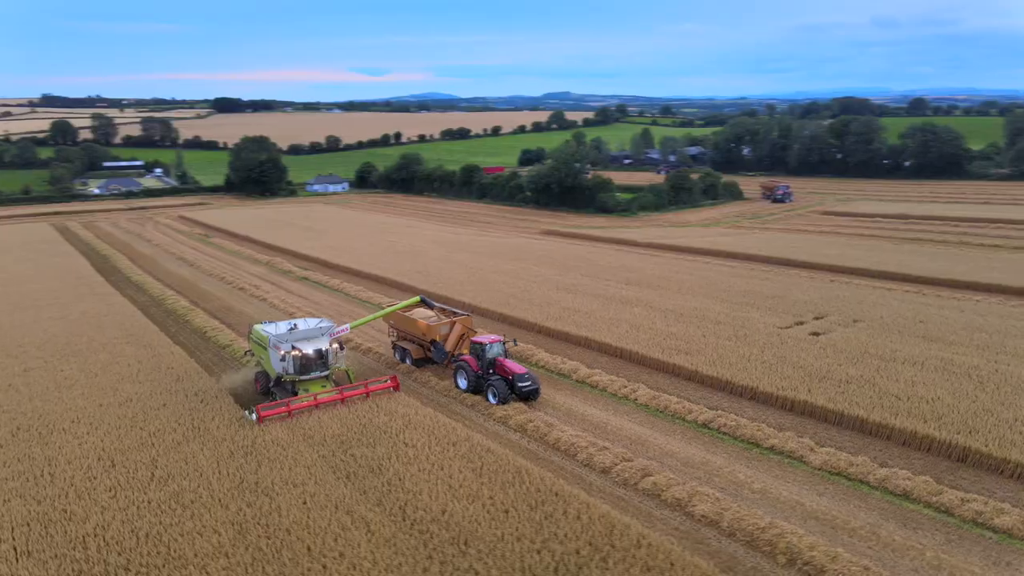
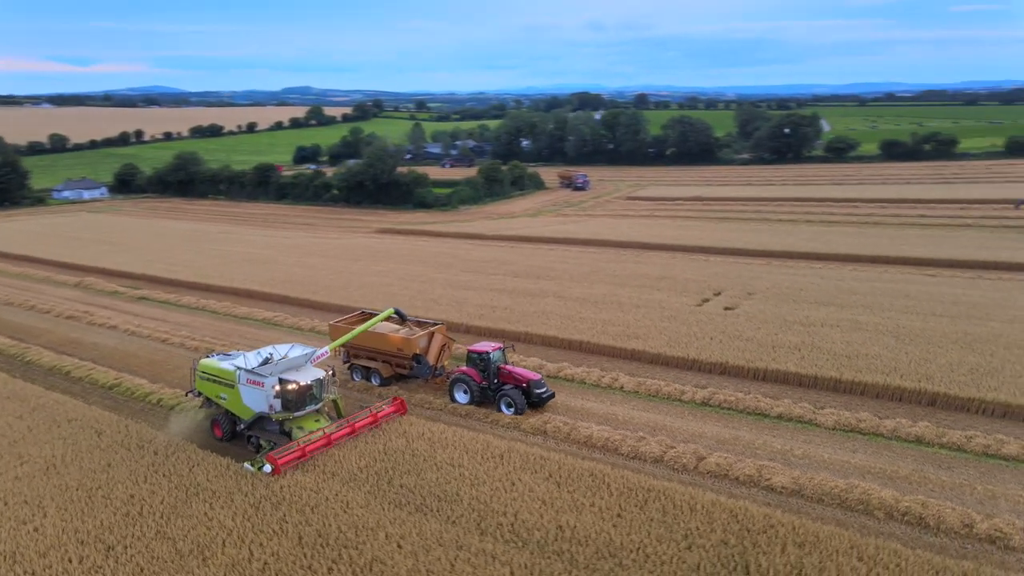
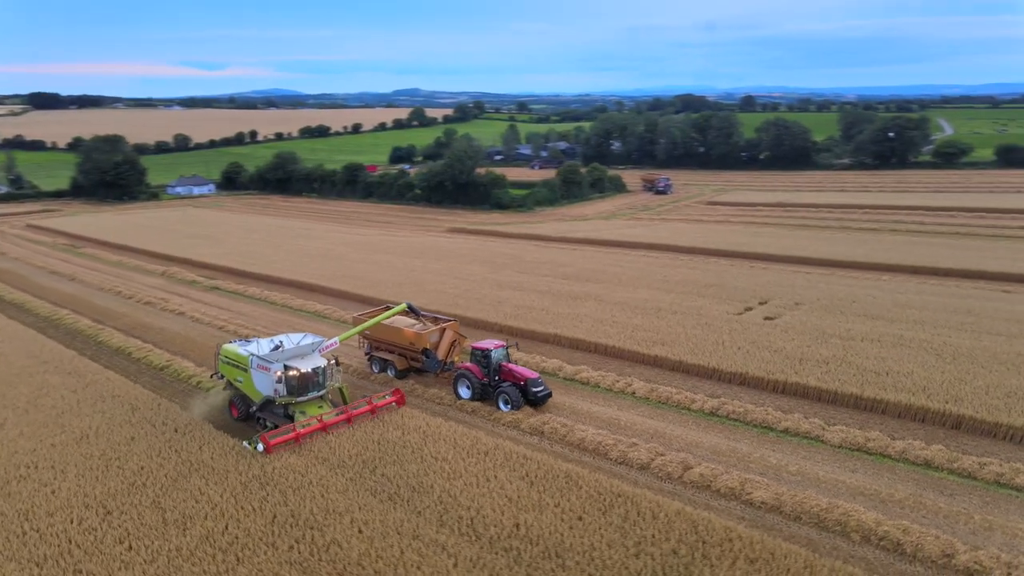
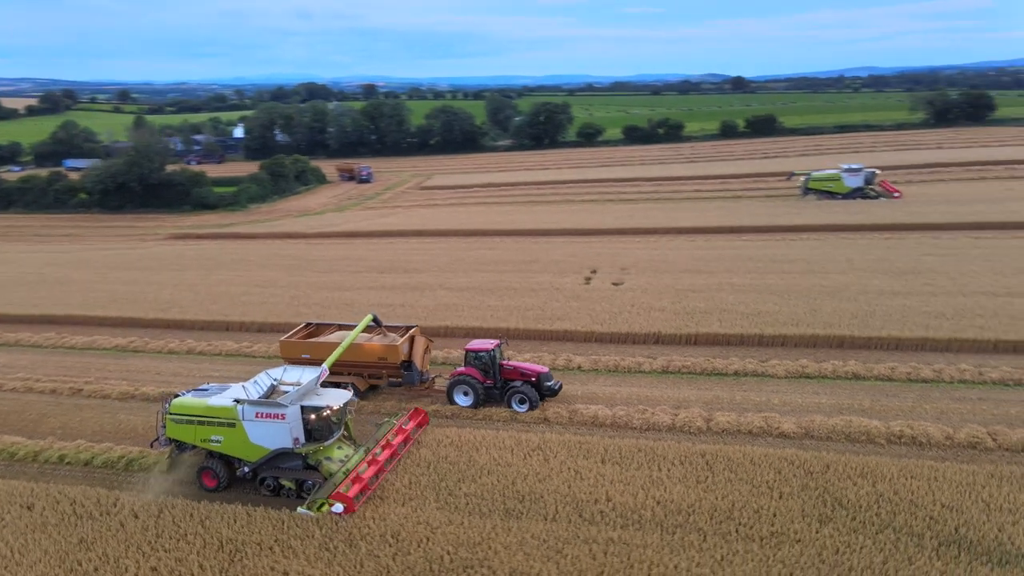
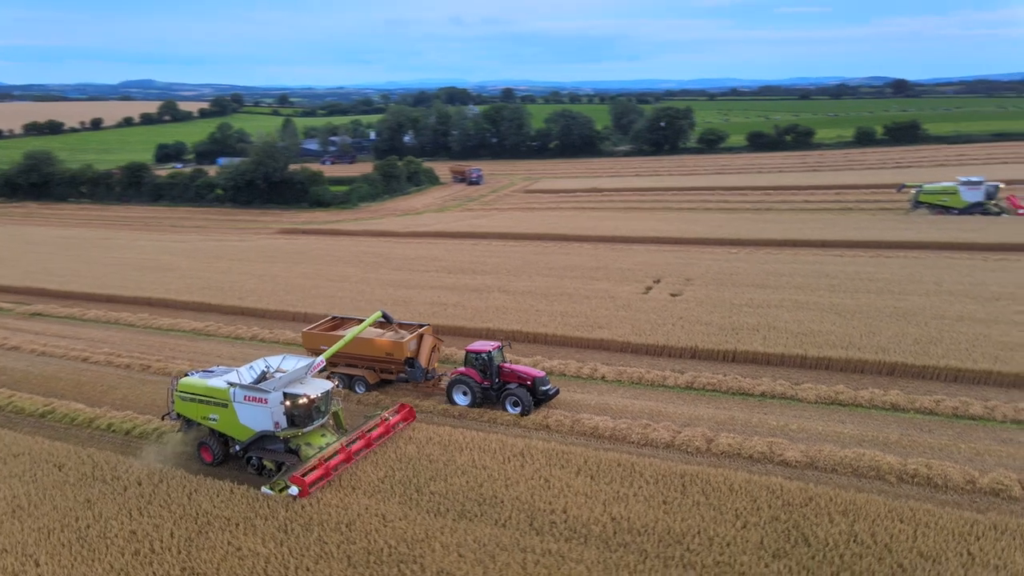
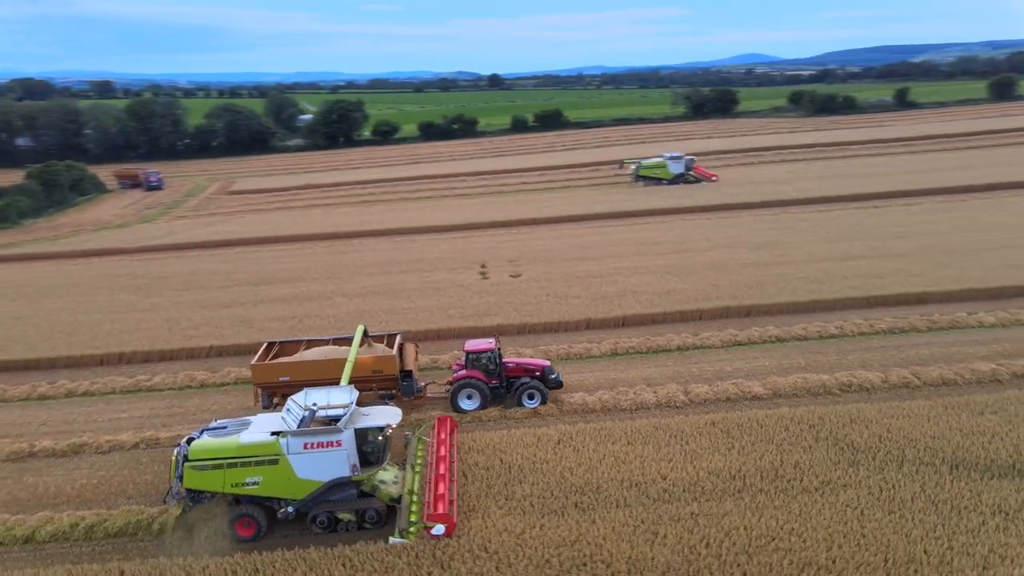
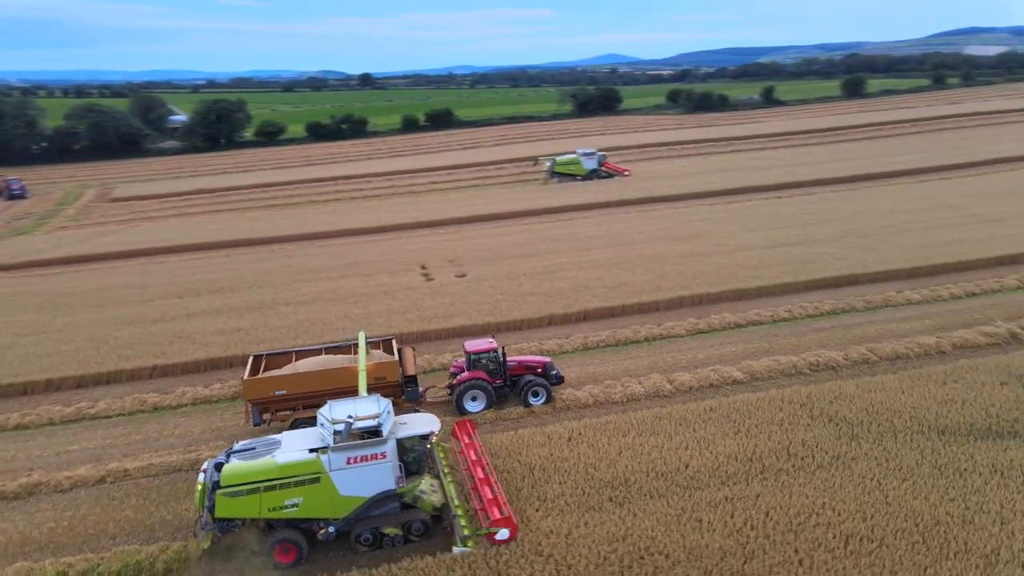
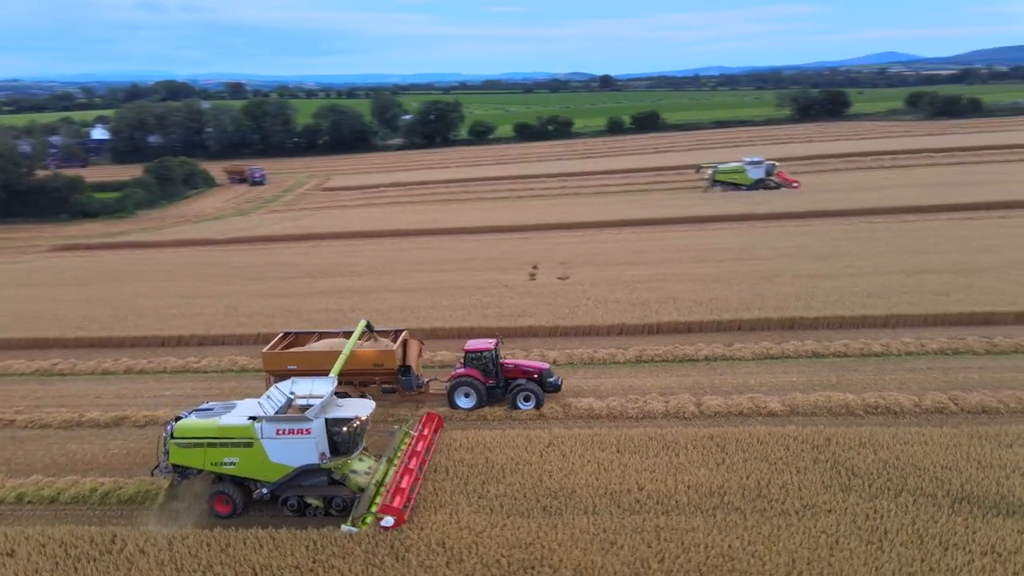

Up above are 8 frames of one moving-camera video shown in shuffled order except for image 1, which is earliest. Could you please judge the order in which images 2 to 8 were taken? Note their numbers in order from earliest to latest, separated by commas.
3, 2, 5, 4, 8, 6, 7
